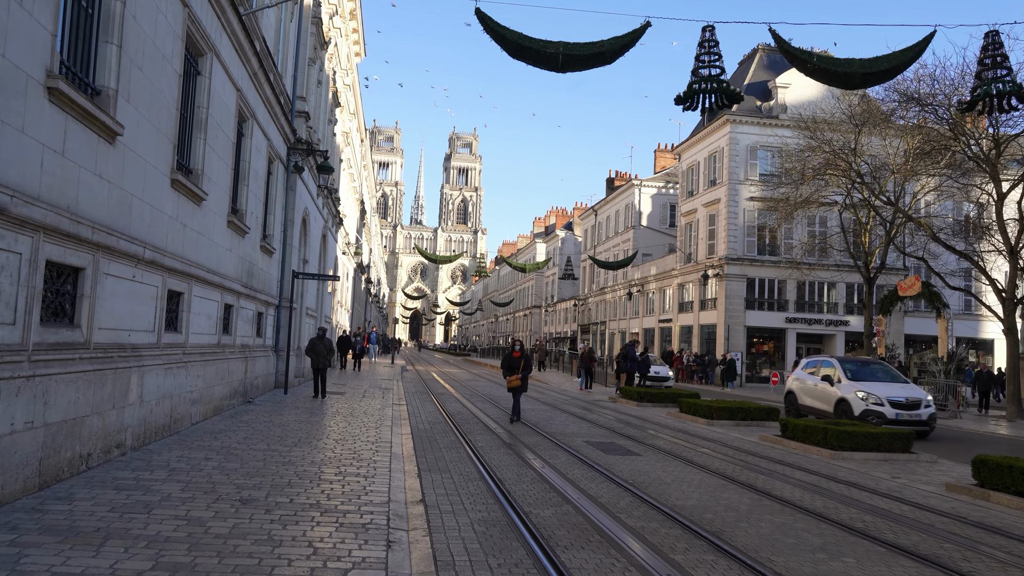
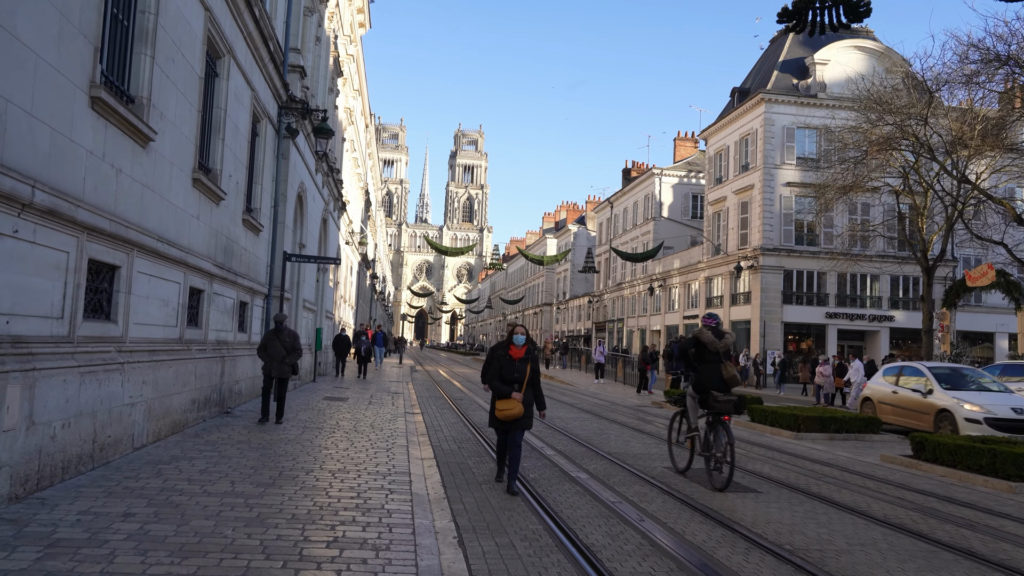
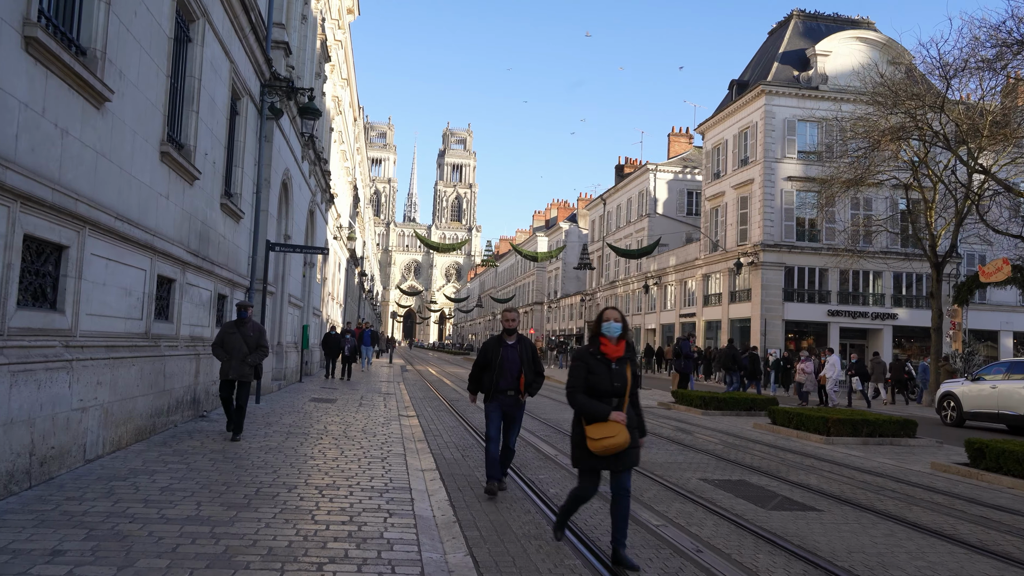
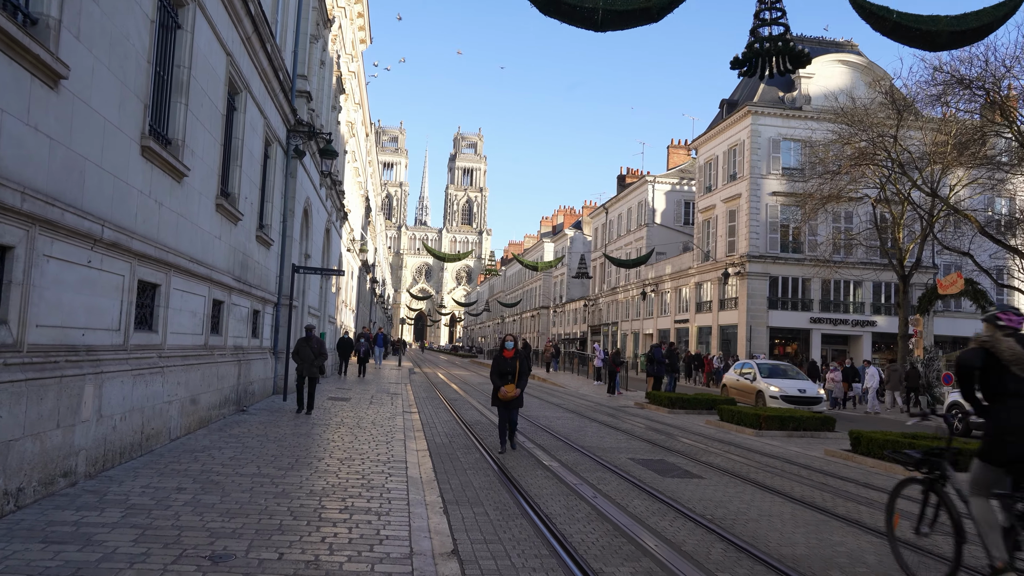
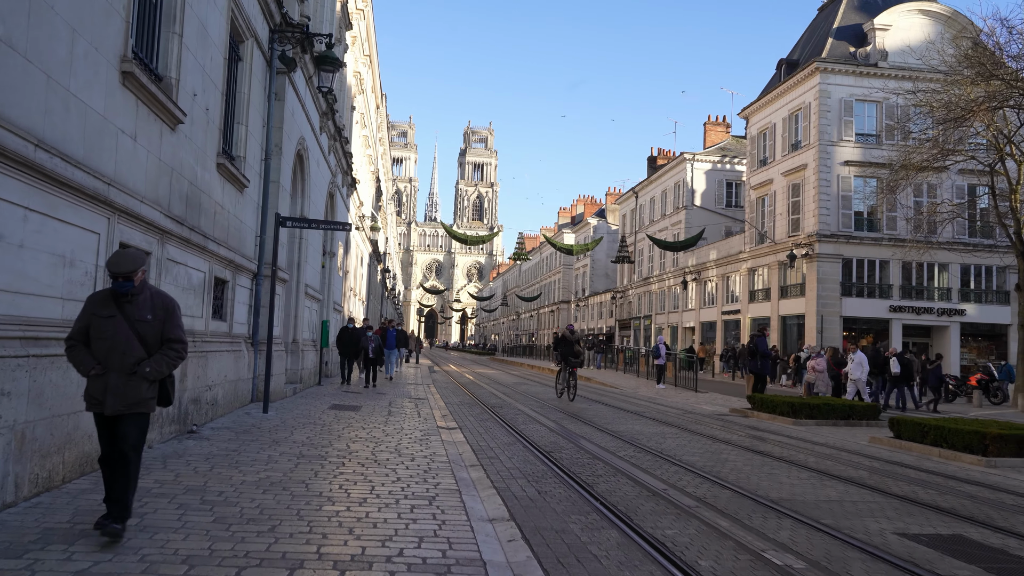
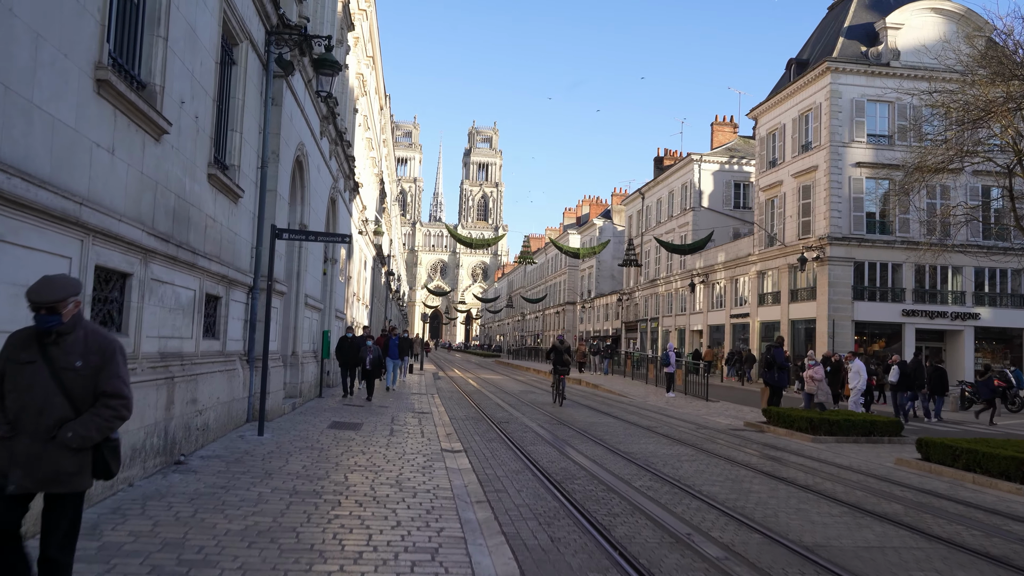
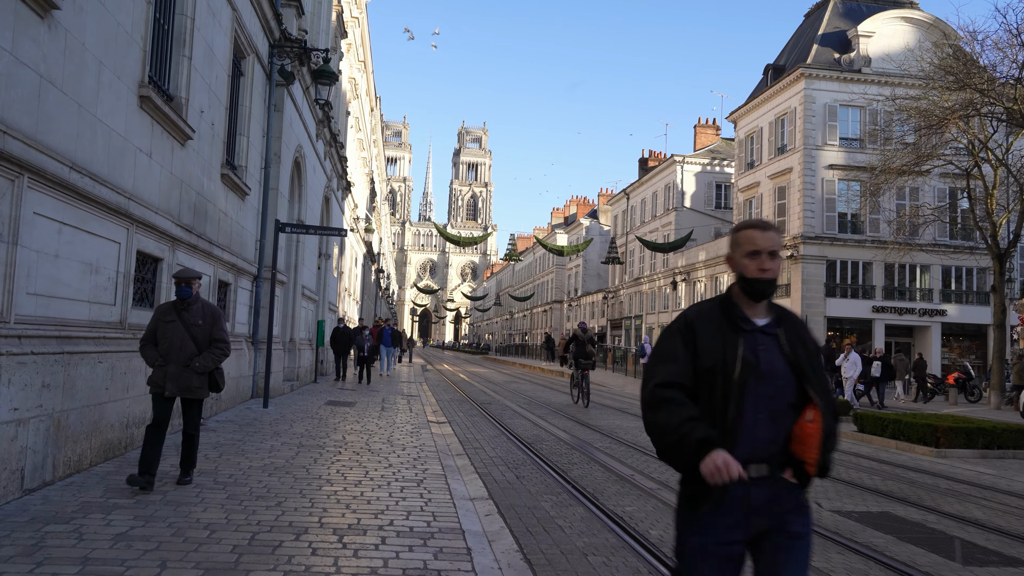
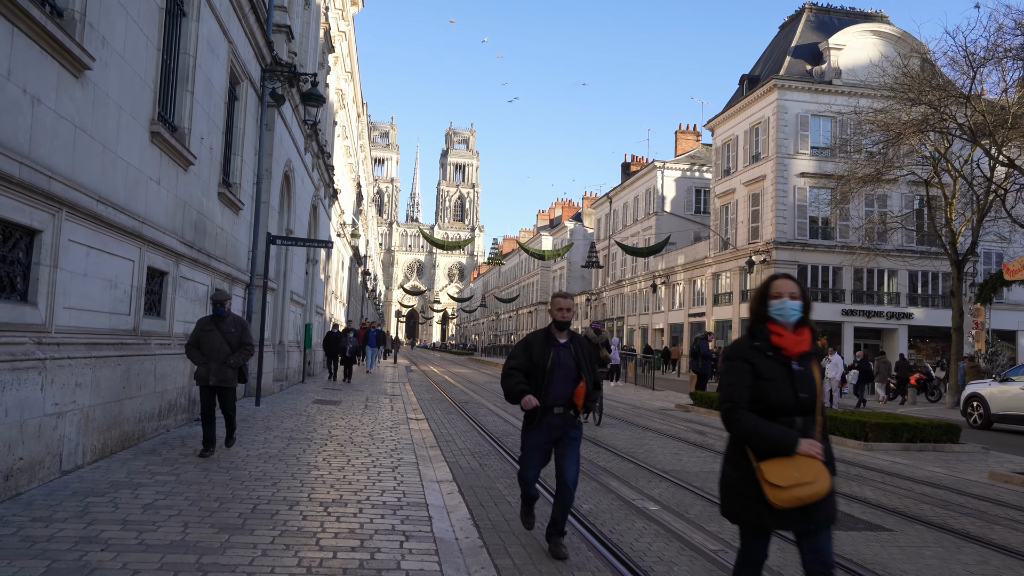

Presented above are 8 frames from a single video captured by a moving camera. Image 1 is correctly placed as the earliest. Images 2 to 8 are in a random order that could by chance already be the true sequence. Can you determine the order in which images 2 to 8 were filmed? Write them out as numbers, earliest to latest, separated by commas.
4, 2, 3, 8, 7, 5, 6
